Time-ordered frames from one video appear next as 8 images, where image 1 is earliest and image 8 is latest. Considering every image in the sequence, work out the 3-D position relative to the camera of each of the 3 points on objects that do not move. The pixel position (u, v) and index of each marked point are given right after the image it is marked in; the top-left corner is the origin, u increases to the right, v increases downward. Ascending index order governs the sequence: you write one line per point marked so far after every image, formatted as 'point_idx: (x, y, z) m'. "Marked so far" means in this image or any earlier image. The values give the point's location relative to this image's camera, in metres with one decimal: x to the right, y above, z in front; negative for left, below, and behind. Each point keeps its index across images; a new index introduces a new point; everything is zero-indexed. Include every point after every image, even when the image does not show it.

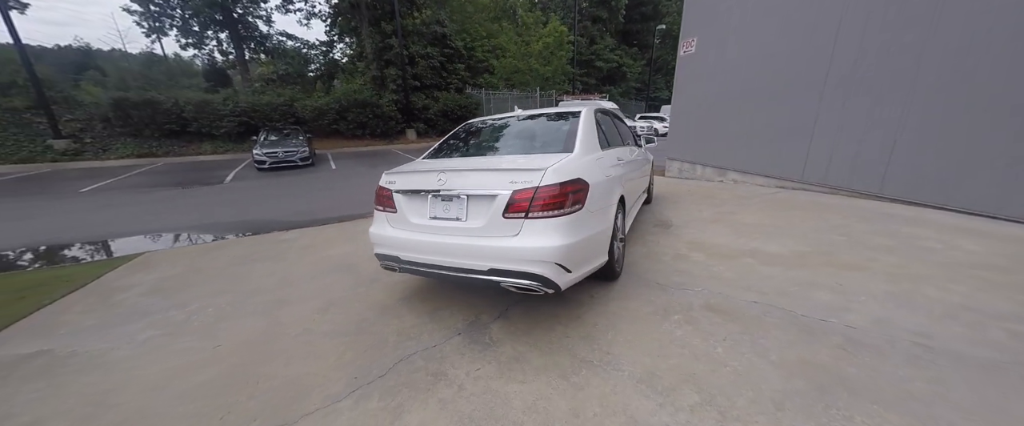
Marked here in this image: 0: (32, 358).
0: (-3.2, -0.9, +2.2) m
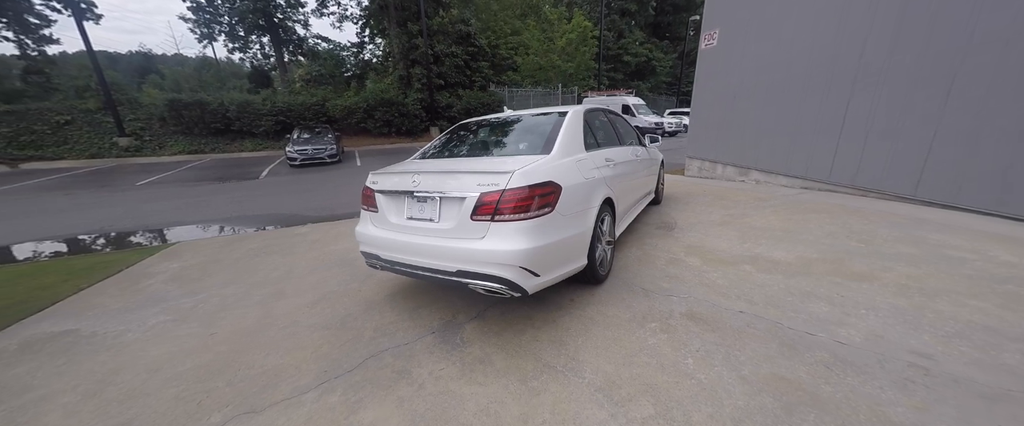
0: (-3.4, -0.9, +2.5) m
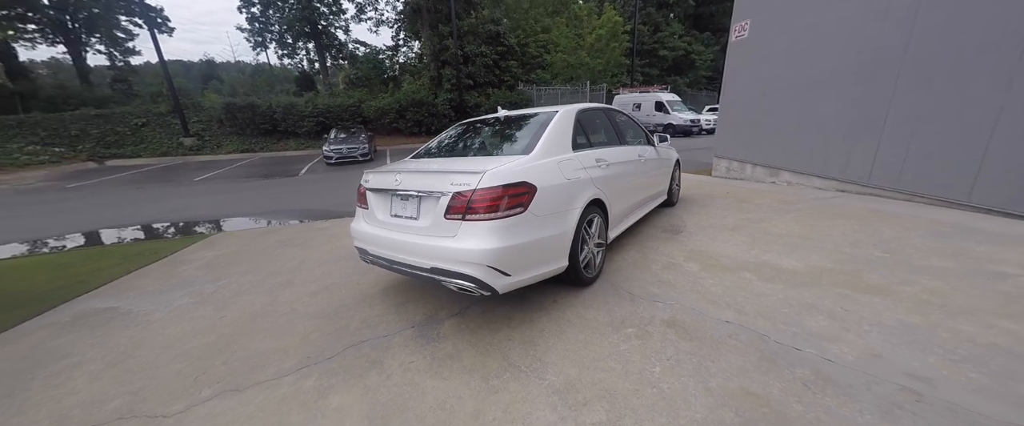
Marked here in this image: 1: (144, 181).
0: (-3.5, -0.8, +2.9) m
1: (-12.3, +1.1, +11.4) m
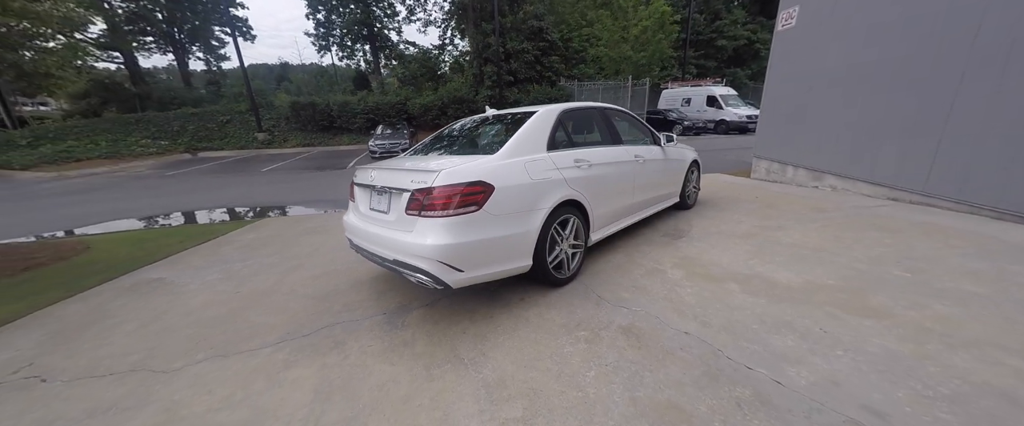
0: (-3.7, -0.7, +3.5) m
1: (-11.2, +1.7, +13.1) m
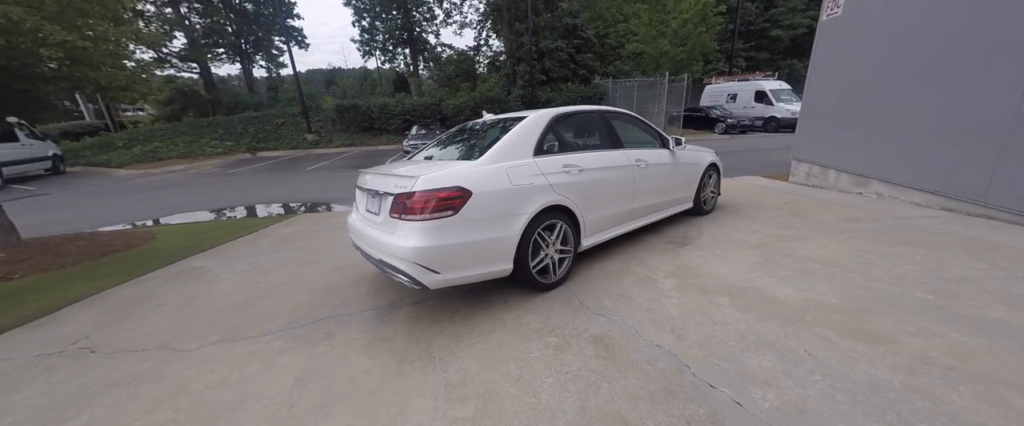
0: (-3.7, -0.7, +4.0) m
1: (-10.0, +1.9, +14.4) m
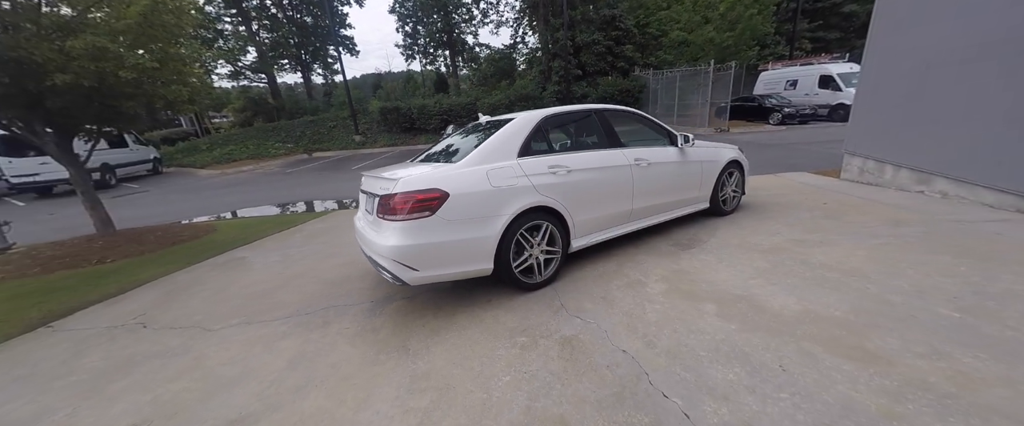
0: (-3.7, -0.6, +4.5) m
1: (-8.5, +2.0, +15.6) m
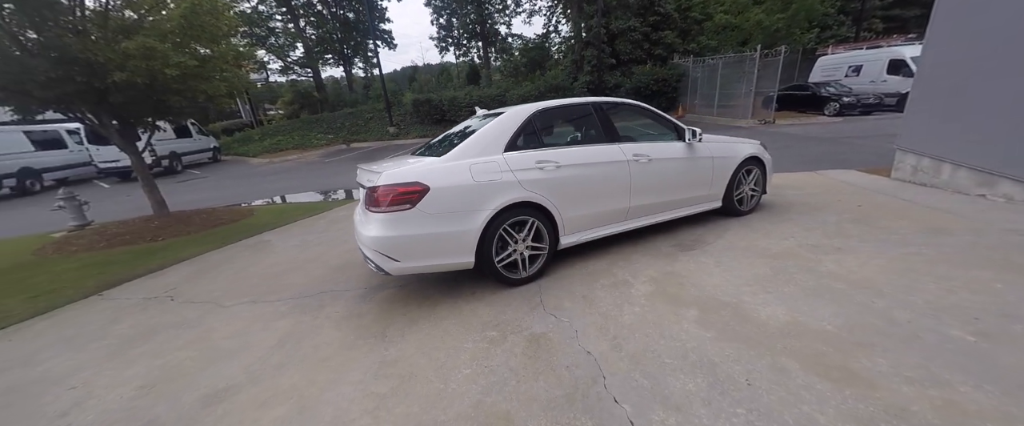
0: (-3.6, -0.4, +4.9) m
1: (-7.2, +2.6, +16.4) m
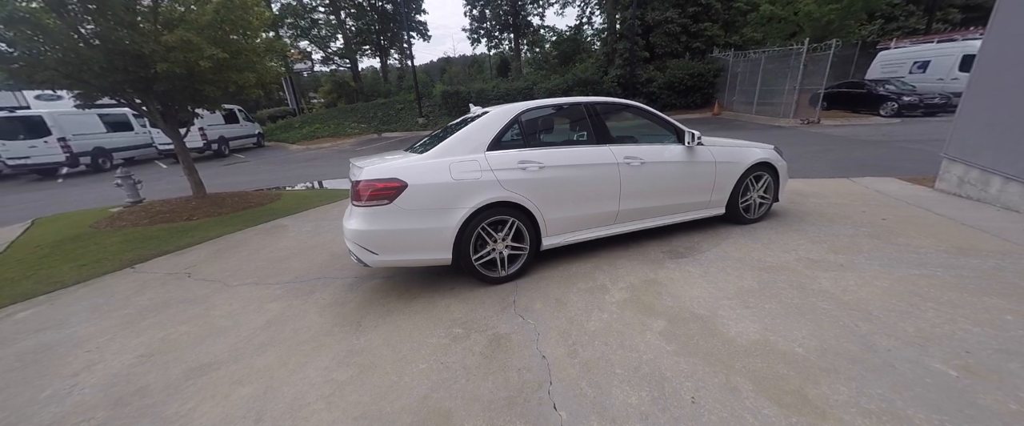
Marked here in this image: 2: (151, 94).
0: (-3.6, -0.2, +5.2) m
1: (-6.0, +3.2, +16.9) m
2: (-6.4, +2.1, +6.0) m
